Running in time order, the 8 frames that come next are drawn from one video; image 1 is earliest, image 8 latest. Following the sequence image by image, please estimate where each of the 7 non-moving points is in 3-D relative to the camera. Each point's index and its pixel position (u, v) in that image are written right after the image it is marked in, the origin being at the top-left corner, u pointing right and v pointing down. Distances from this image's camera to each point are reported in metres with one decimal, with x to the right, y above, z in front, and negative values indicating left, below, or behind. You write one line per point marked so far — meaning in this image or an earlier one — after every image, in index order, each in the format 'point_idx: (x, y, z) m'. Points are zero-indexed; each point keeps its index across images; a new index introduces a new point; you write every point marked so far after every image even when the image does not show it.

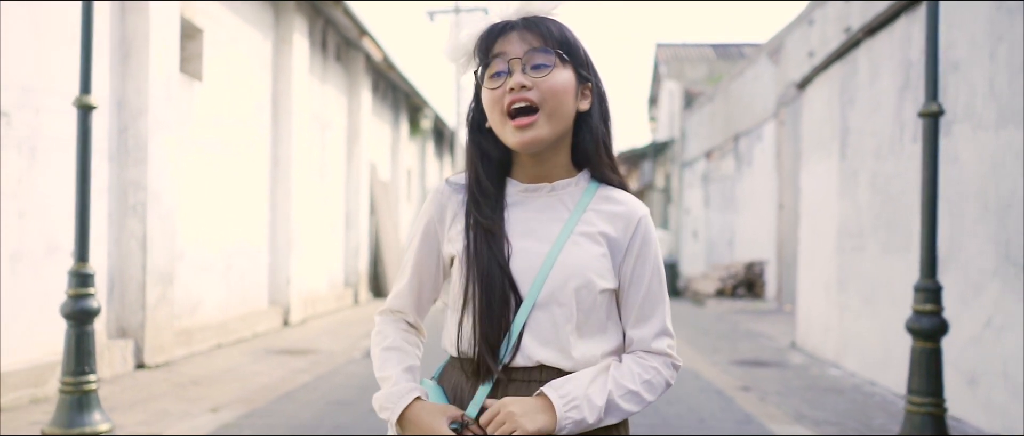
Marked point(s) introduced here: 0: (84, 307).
0: (-2.5, -0.5, +5.5) m
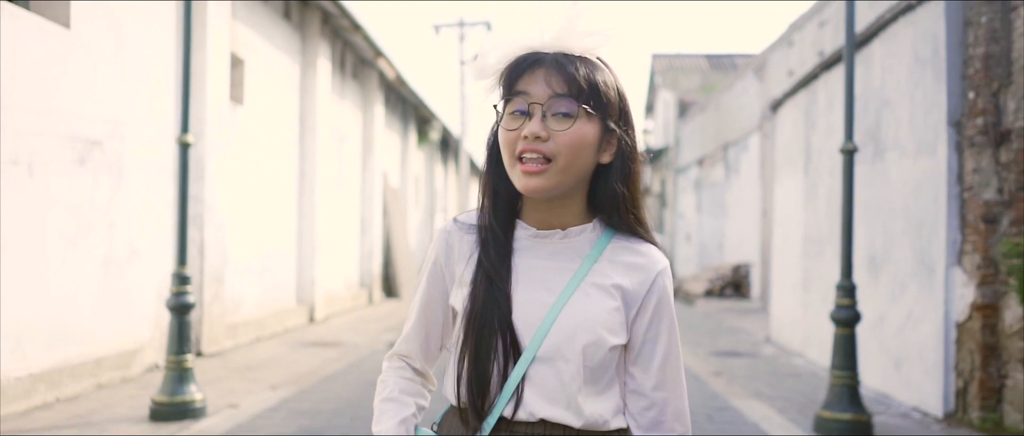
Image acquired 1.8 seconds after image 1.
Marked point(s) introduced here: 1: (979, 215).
0: (-2.4, -0.6, +6.9) m
1: (+3.5, 0.0, +6.9) m
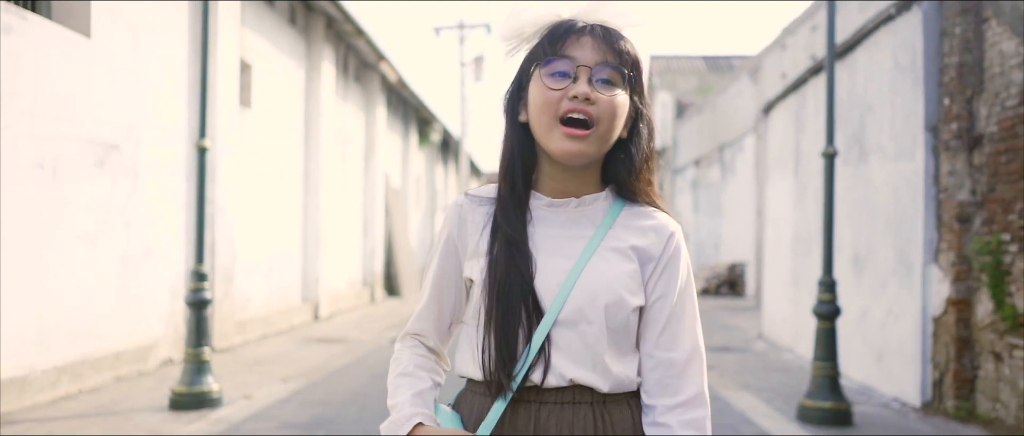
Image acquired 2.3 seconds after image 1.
0: (-2.4, -0.6, +7.3) m
1: (+3.4, 0.0, +7.3) m
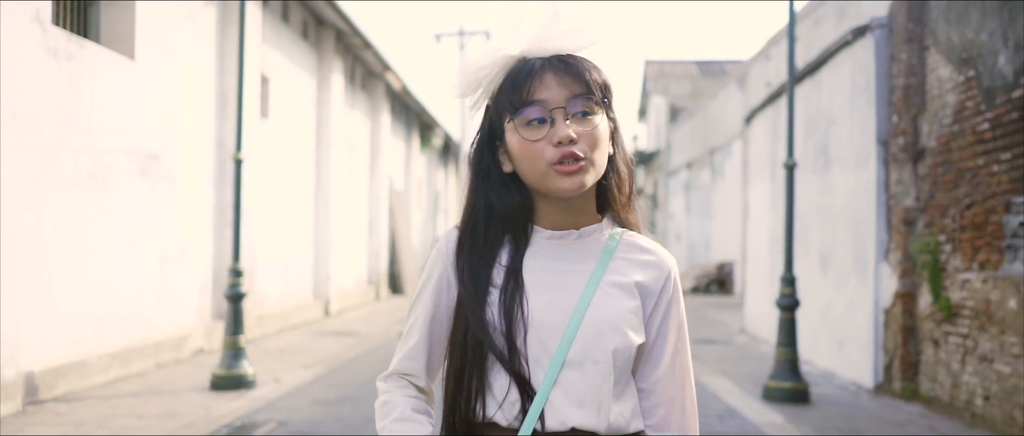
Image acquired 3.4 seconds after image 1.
0: (-2.4, -0.6, +8.3) m
1: (+3.4, 0.0, +8.3) m
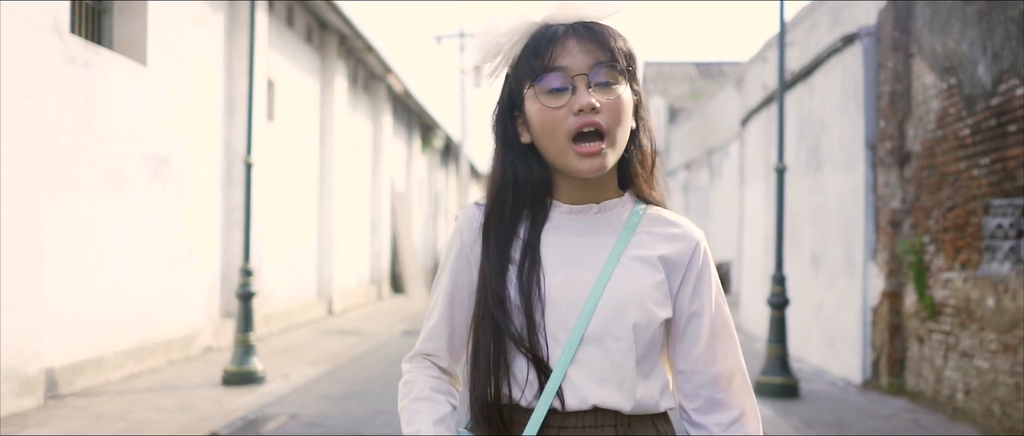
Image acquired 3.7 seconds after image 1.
0: (-2.4, -0.7, +8.6) m
1: (+3.5, 0.0, +8.6) m
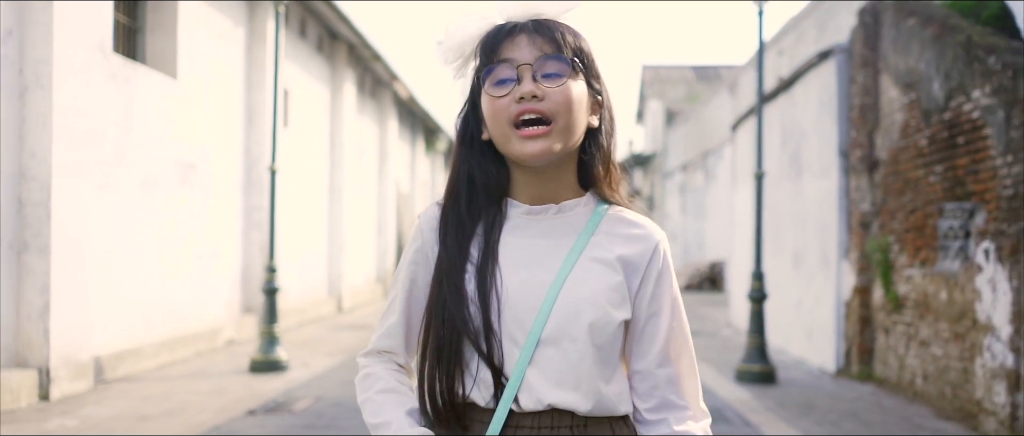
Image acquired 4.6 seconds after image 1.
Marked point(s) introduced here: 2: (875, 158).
0: (-2.4, -0.7, +9.4) m
1: (+3.5, 0.0, +9.4) m
2: (+3.6, +0.6, +9.3) m
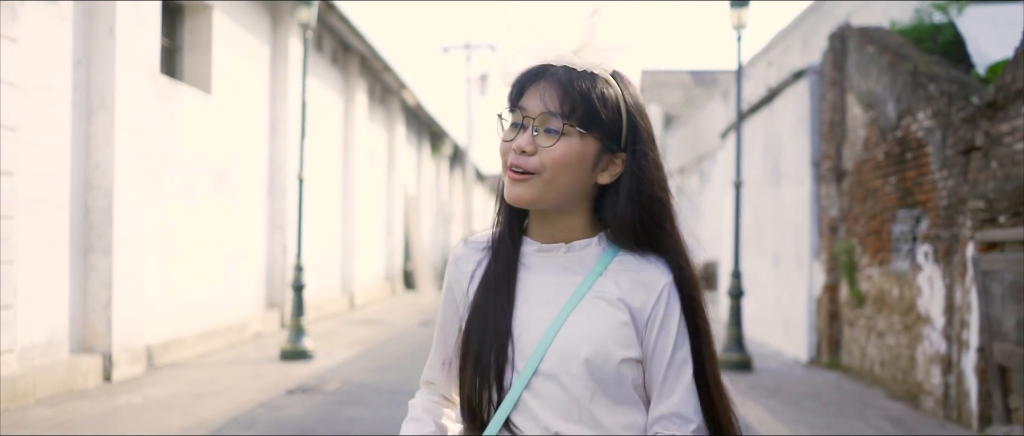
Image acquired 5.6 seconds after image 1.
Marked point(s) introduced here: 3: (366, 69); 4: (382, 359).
0: (-2.4, -0.7, +10.5) m
1: (+3.5, -0.1, +10.5) m
2: (+3.6, +0.5, +10.4) m
3: (-3.1, +3.1, +19.7) m
4: (-1.5, -1.7, +11.0) m
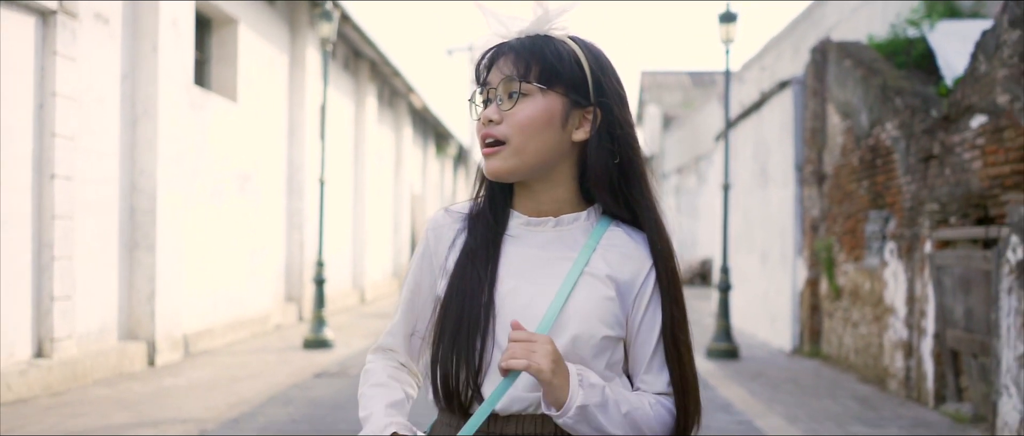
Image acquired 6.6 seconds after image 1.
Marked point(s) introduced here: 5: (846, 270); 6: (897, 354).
0: (-2.3, -0.7, +11.3) m
1: (+3.6, -0.1, +11.3) m
2: (+3.7, +0.5, +11.2) m
3: (-3.0, +3.2, +20.6) m
4: (-1.5, -1.6, +11.9) m
5: (+3.7, -0.6, +10.4) m
6: (+3.5, -1.2, +8.4) m
